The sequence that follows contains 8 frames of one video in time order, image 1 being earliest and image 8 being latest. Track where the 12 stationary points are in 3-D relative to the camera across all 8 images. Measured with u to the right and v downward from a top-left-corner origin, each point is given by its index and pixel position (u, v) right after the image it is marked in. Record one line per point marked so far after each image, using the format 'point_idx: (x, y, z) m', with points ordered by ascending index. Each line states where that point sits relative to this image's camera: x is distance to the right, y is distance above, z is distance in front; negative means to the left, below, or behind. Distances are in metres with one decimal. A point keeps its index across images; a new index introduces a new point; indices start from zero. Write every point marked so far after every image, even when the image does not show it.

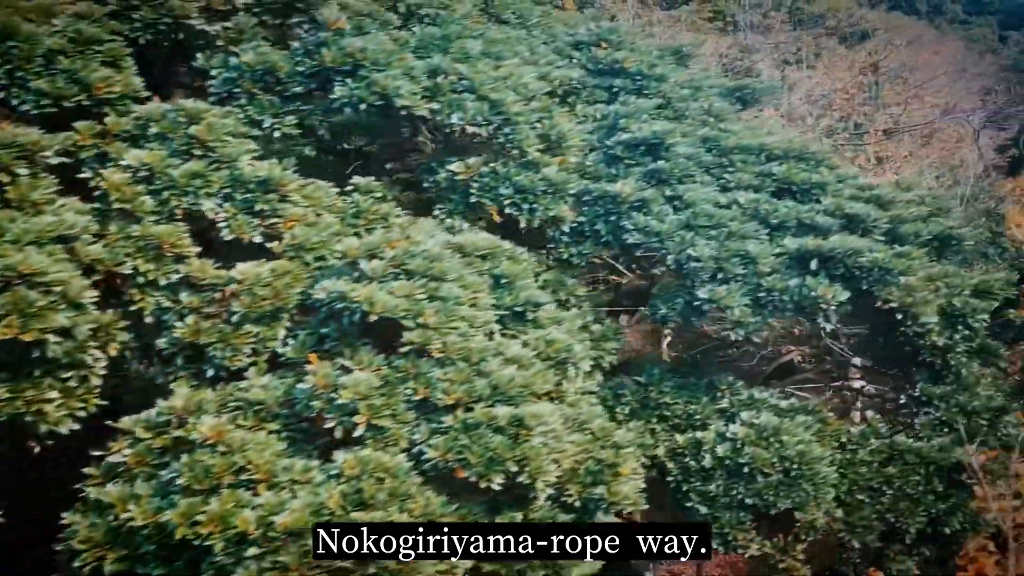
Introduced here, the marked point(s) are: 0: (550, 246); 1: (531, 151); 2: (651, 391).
0: (+0.1, +0.1, +1.6) m
1: (0.0, +0.2, +1.5) m
2: (+0.2, -0.2, +1.5) m
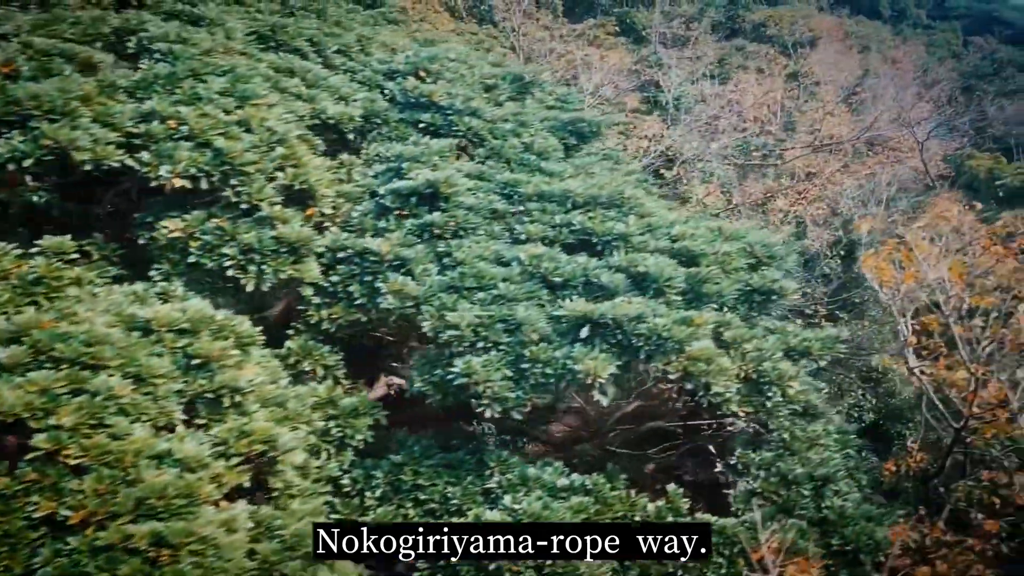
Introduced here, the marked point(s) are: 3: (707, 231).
0: (-0.3, 0.0, +1.4) m
1: (-0.3, +0.1, +1.3) m
2: (-0.2, -0.3, +1.4) m
3: (+0.4, +0.1, +1.8) m
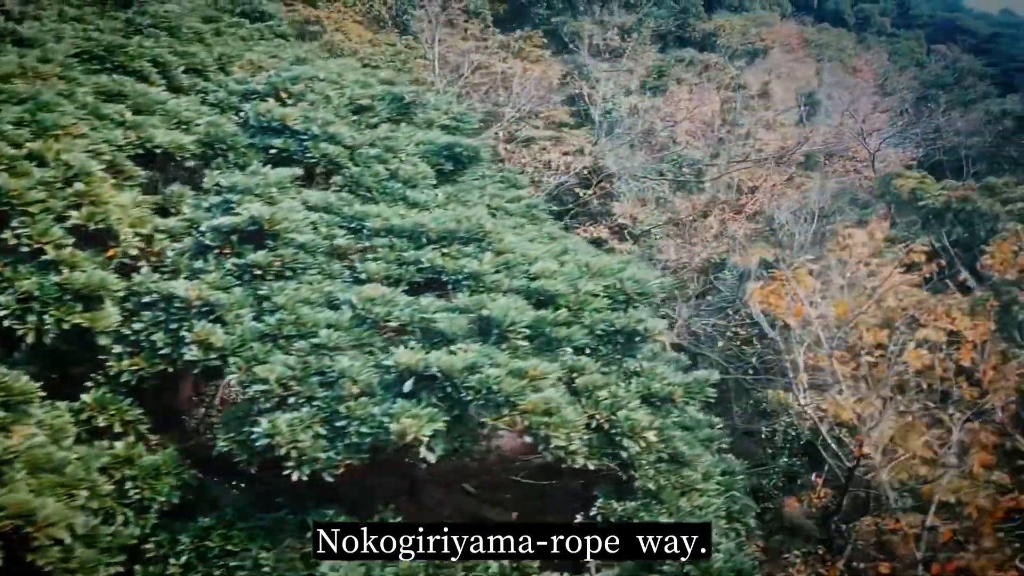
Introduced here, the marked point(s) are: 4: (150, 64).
0: (-0.6, -0.1, +1.3) m
1: (-0.6, +0.1, +1.2) m
2: (-0.4, -0.3, +1.3) m
3: (+0.1, 0.0, +1.7) m
4: (-0.6, +0.4, +1.7) m
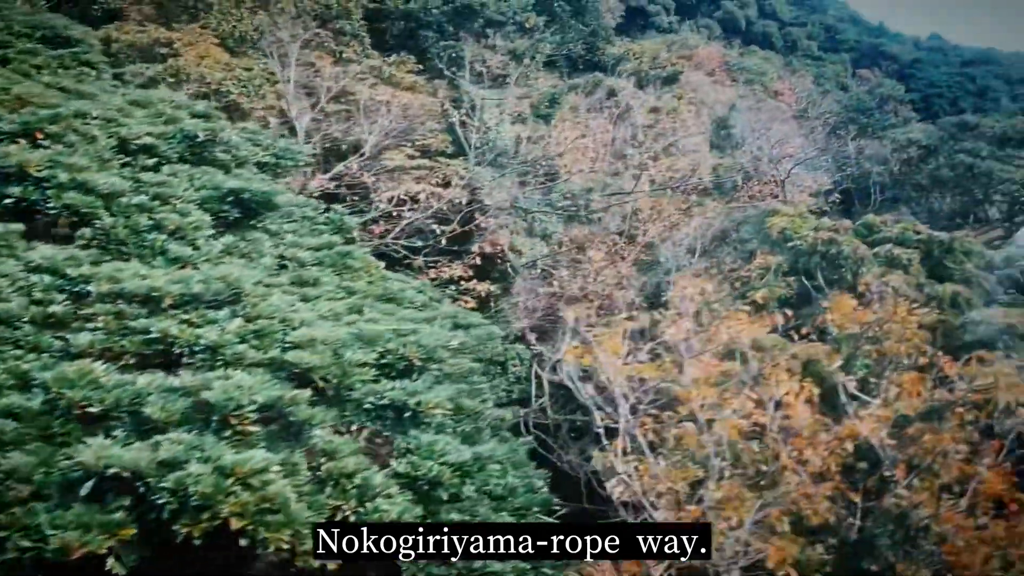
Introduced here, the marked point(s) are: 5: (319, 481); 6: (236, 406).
0: (-0.9, -0.2, +1.1) m
1: (-0.9, 0.0, +1.0) m
2: (-0.8, -0.4, +1.1) m
3: (-0.3, -0.1, +1.5) m
4: (-1.0, +0.3, +1.5) m
5: (-0.3, -0.3, +1.4) m
6: (-0.4, -0.2, +1.3) m
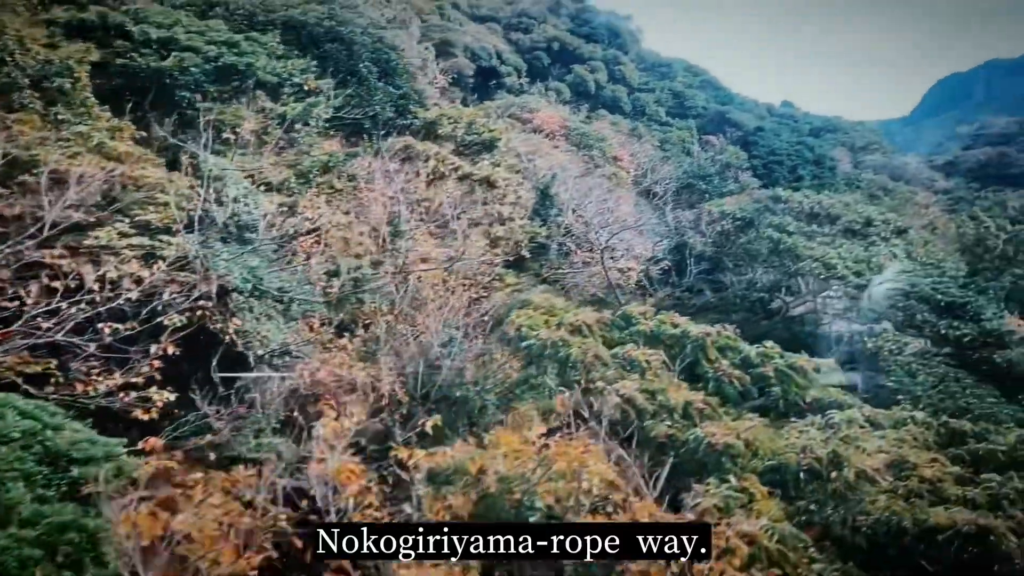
0: (-1.5, -0.4, +0.6) m
1: (-1.5, -0.2, +0.5) m
2: (-1.4, -0.6, +0.6) m
3: (-0.9, -0.3, +1.1) m
4: (-1.7, +0.1, +1.0) m
5: (-0.9, -0.5, +1.0) m
6: (-1.0, -0.4, +0.9) m
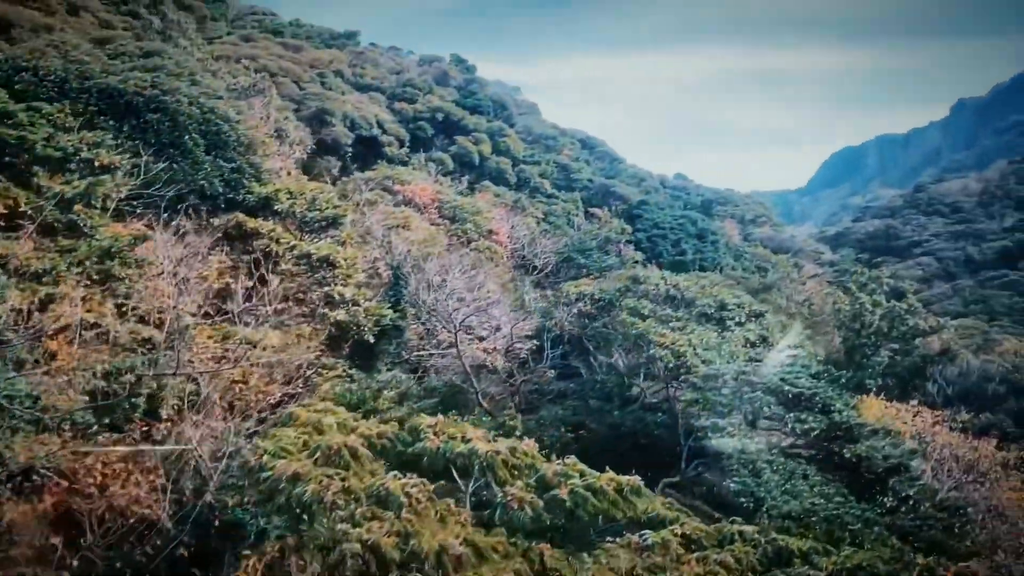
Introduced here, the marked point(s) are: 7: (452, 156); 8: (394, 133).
0: (-1.9, -0.5, +0.1) m
1: (-2.0, -0.4, 0.0) m
2: (-1.8, -0.8, +0.1) m
3: (-1.4, -0.5, +0.6) m
4: (-2.1, -0.1, +0.4) m
5: (-1.4, -0.7, +0.5) m
6: (-1.5, -0.5, +0.4) m
7: (-0.9, +1.9, +13.4) m
8: (-1.7, +2.2, +13.3) m
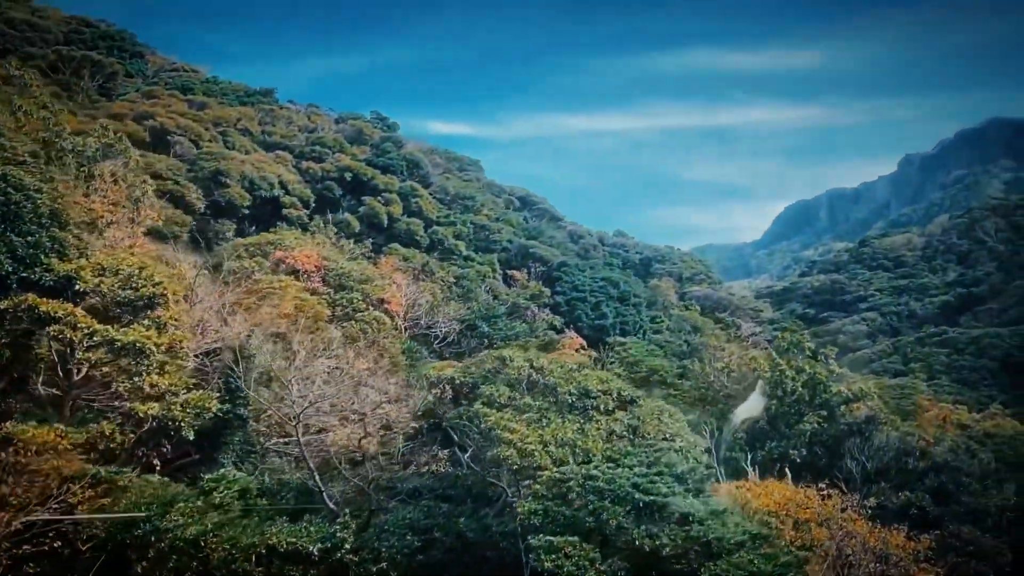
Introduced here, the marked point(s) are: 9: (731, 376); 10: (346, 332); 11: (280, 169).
0: (-2.6, -0.7, -0.7) m
1: (-2.6, -0.5, -0.7) m
2: (-2.4, -0.9, -0.7) m
3: (-2.1, -0.7, -0.1) m
4: (-2.8, -0.3, -0.3) m
5: (-2.0, -0.8, -0.3) m
6: (-2.1, -0.7, -0.3) m
7: (-2.1, +1.0, +12.8) m
8: (-2.9, +1.3, +12.7) m
9: (+2.7, -1.1, +11.6) m
10: (-1.6, -0.4, +8.9) m
11: (-3.1, +1.6, +12.7) m
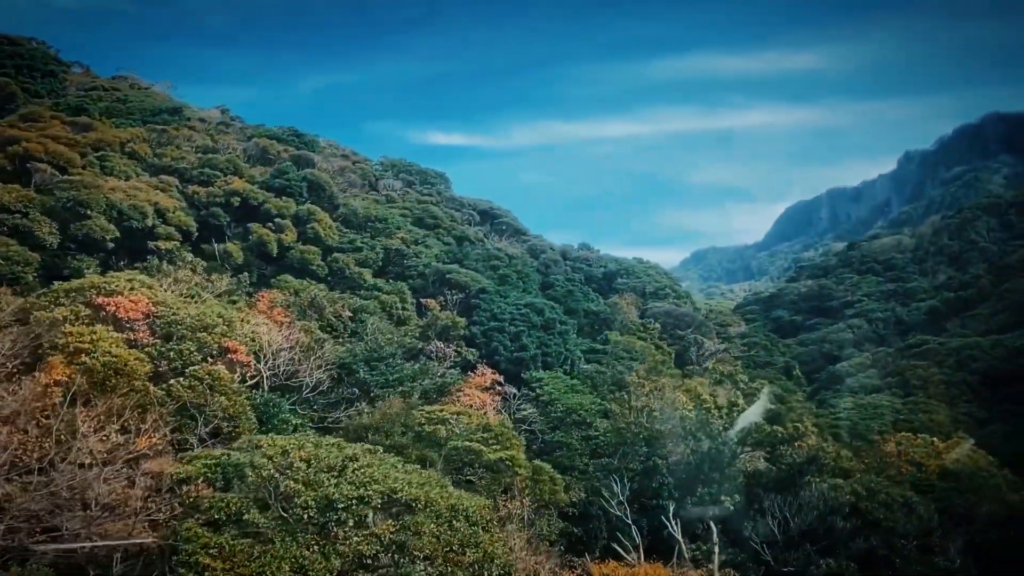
0: (-3.8, -1.0, -1.9) m
1: (-3.8, -0.9, -2.0) m
2: (-3.6, -1.3, -1.9) m
3: (-3.3, -1.0, -1.3) m
4: (-4.0, -0.6, -1.5) m
5: (-3.2, -1.2, -1.5) m
6: (-3.3, -1.1, -1.6) m
7: (-3.3, +0.5, +11.6) m
8: (-4.1, +0.8, +11.5) m
9: (+1.6, -1.4, +10.4) m
10: (-2.7, -0.8, +7.7) m
11: (-4.4, +1.1, +11.5) m
